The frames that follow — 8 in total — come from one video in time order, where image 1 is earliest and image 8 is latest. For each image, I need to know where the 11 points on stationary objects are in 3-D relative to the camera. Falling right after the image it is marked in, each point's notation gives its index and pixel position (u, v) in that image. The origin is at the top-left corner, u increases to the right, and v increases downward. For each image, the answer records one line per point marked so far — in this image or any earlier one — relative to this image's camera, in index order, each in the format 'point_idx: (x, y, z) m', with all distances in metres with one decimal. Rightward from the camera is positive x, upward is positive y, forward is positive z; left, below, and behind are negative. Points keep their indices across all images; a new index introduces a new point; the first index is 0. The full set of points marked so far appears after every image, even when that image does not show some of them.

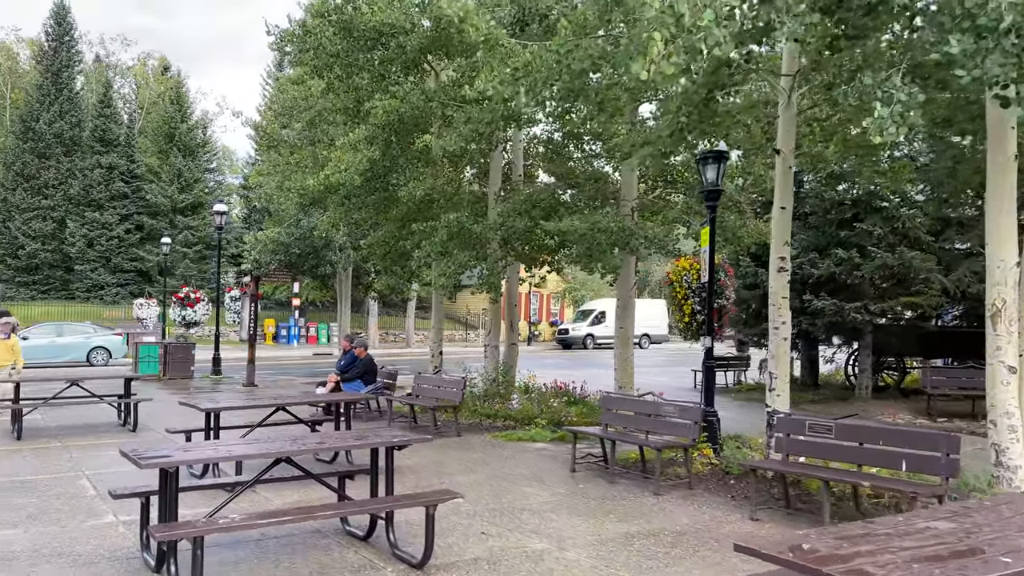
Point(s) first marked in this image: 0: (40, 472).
0: (-4.8, -1.9, +8.2) m
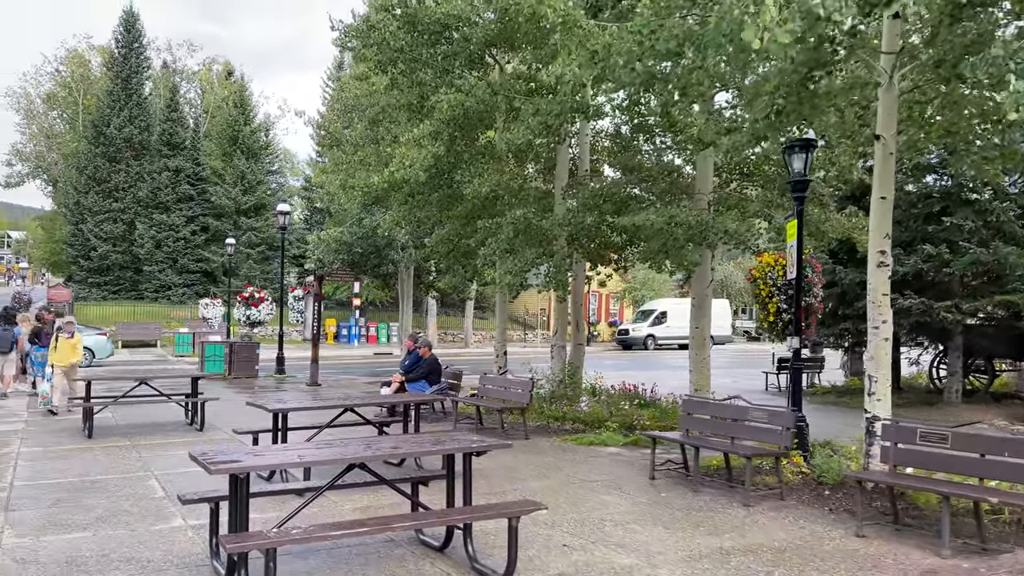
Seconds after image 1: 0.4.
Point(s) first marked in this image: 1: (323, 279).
0: (-4.1, -1.9, +8.2) m
1: (-4.3, +0.2, +18.6) m
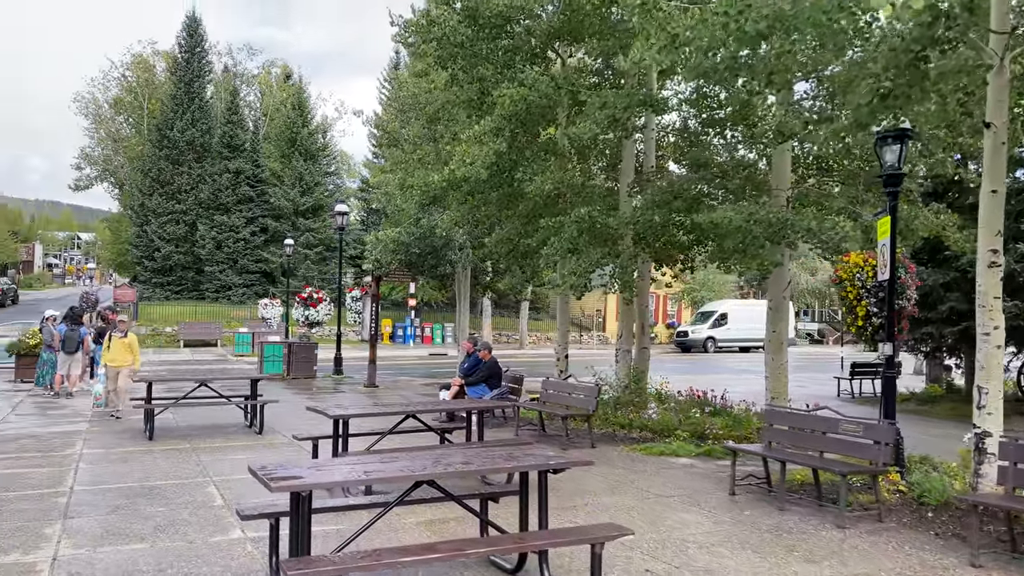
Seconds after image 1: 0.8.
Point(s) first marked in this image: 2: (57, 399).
0: (-3.4, -1.9, +8.0) m
1: (-3.0, +0.2, +18.4) m
2: (-8.2, -2.0, +14.5) m
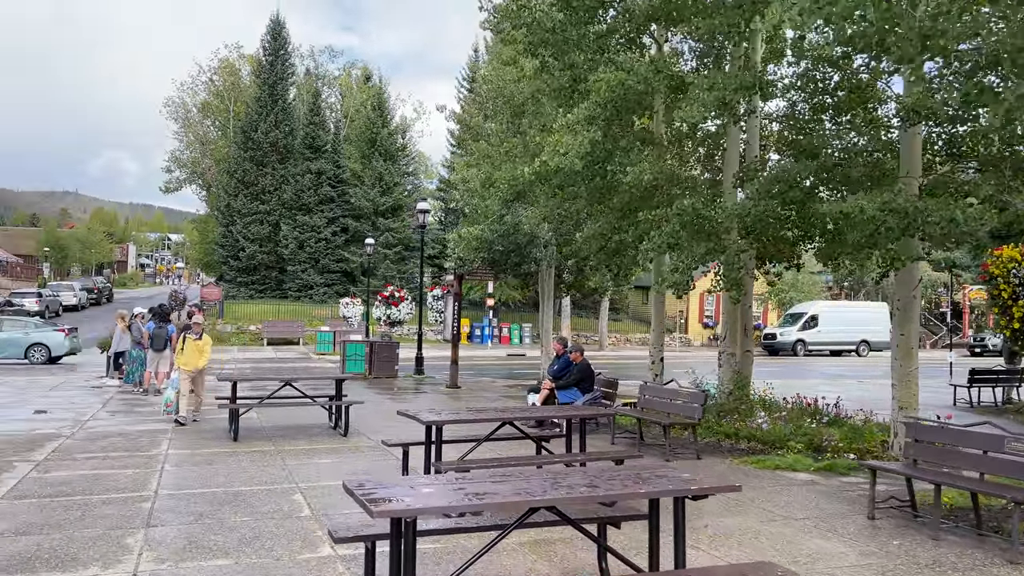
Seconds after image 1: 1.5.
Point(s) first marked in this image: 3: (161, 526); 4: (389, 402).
0: (-2.4, -1.8, +7.6) m
1: (-1.1, +0.2, +17.9) m
2: (-6.6, -2.0, +14.6) m
3: (-2.6, -1.7, +5.9) m
4: (-2.1, -2.0, +13.9) m
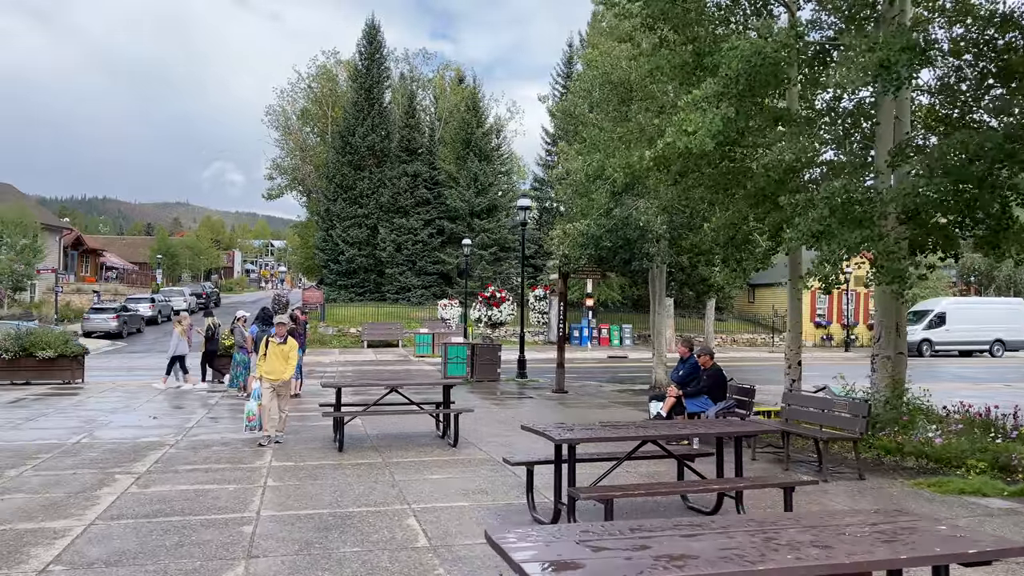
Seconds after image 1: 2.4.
0: (-1.3, -1.8, +6.9) m
1: (+1.2, +0.2, +17.0) m
2: (-4.6, -2.0, +14.3) m
3: (-1.6, -1.7, +5.2) m
4: (-0.2, -2.0, +13.1) m
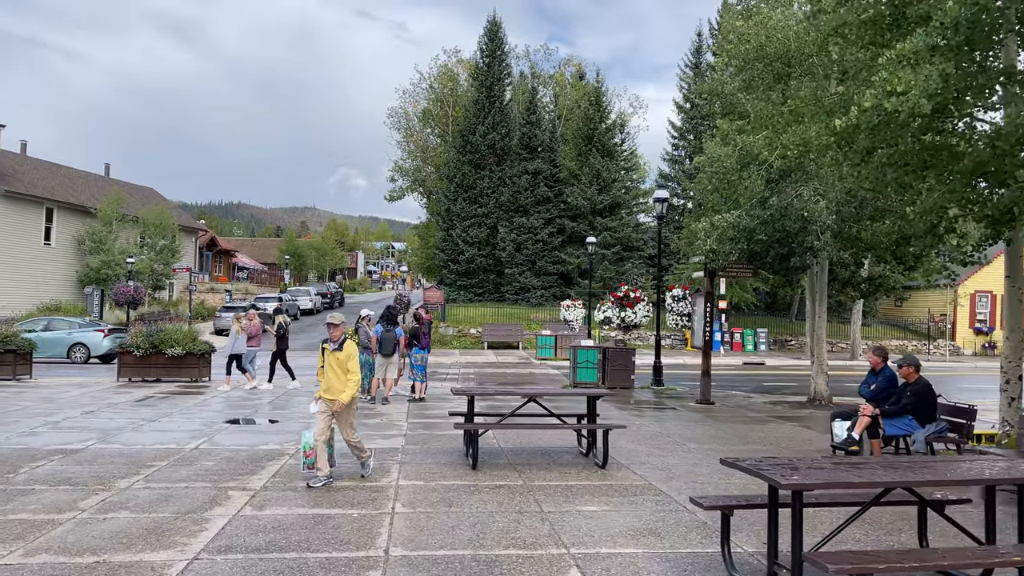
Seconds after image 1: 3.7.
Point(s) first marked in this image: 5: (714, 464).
0: (0.0, -1.8, +5.7) m
1: (+3.9, +0.3, +15.3) m
2: (-2.3, -2.0, +13.4) m
3: (-0.6, -1.7, +4.1) m
4: (+1.9, -2.0, +11.6) m
5: (+2.2, -1.9, +8.8) m
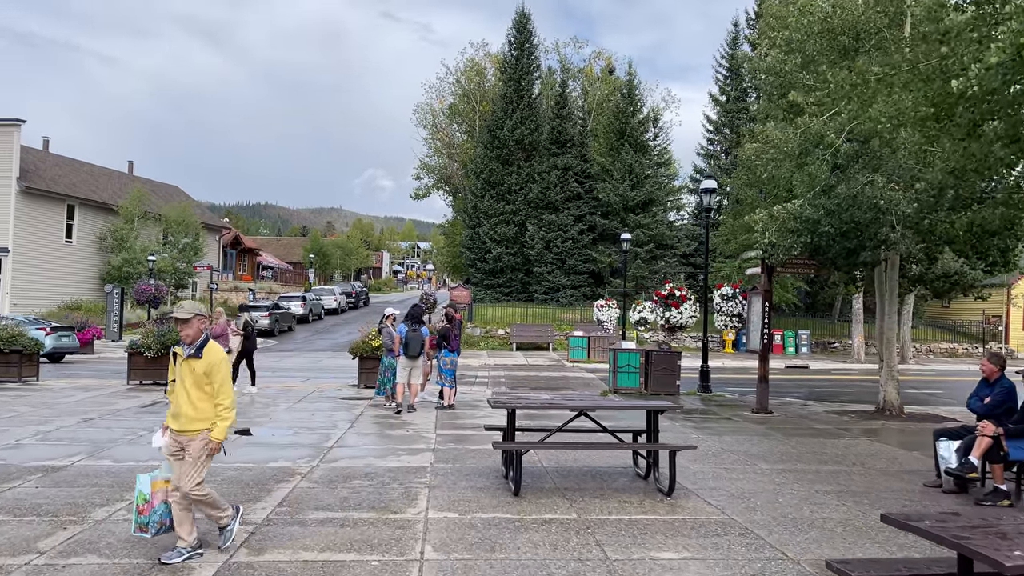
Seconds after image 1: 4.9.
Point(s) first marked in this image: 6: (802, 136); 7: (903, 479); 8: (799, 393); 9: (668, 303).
0: (+0.3, -1.7, +4.4) m
1: (+4.5, +0.3, +13.9) m
2: (-1.7, -1.9, +12.2) m
3: (-0.3, -1.6, +2.8) m
4: (+2.4, -1.9, +10.3) m
5: (+2.6, -1.9, +7.5) m
6: (+5.1, +2.7, +14.2) m
7: (+4.0, -2.0, +8.3) m
8: (+6.6, -2.4, +18.7) m
9: (+3.5, -0.4, +18.6) m
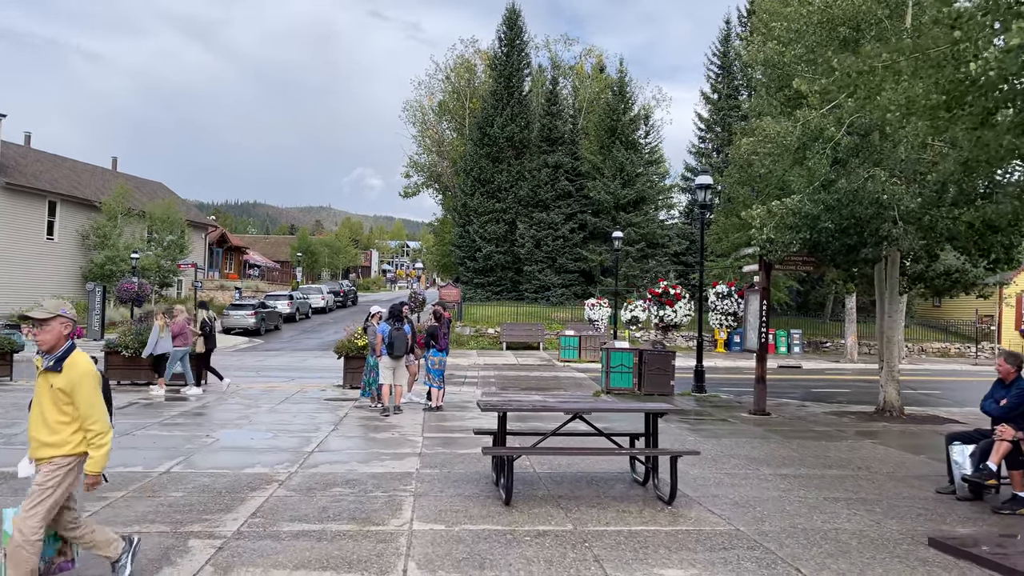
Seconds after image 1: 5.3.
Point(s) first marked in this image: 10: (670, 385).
0: (+0.3, -1.7, +4.0) m
1: (+4.3, +0.3, +13.5) m
2: (-1.9, -1.9, +11.7) m
3: (-0.3, -1.6, +2.3) m
4: (+2.3, -1.9, +9.8) m
5: (+2.6, -1.8, +7.1) m
6: (+4.9, +2.7, +13.8) m
7: (+3.9, -1.9, +7.9) m
8: (+6.4, -2.3, +18.4) m
9: (+3.3, -0.3, +18.2) m
10: (+3.2, -2.0, +16.4) m
